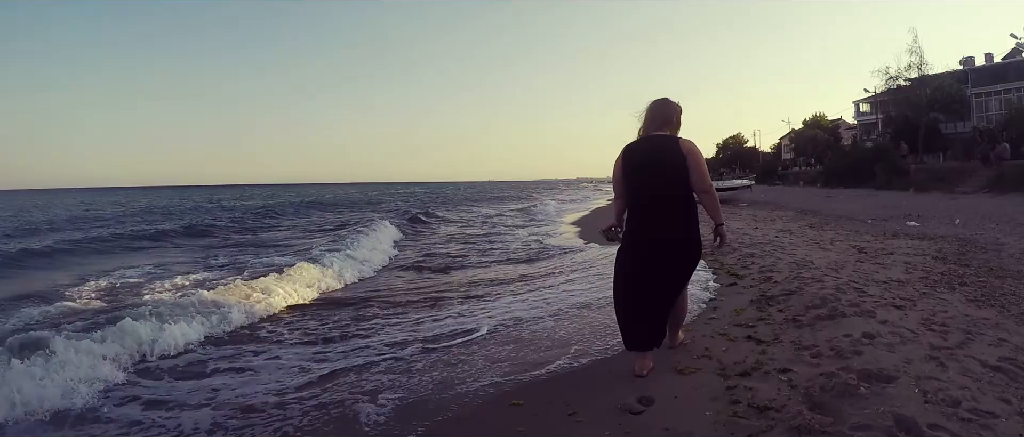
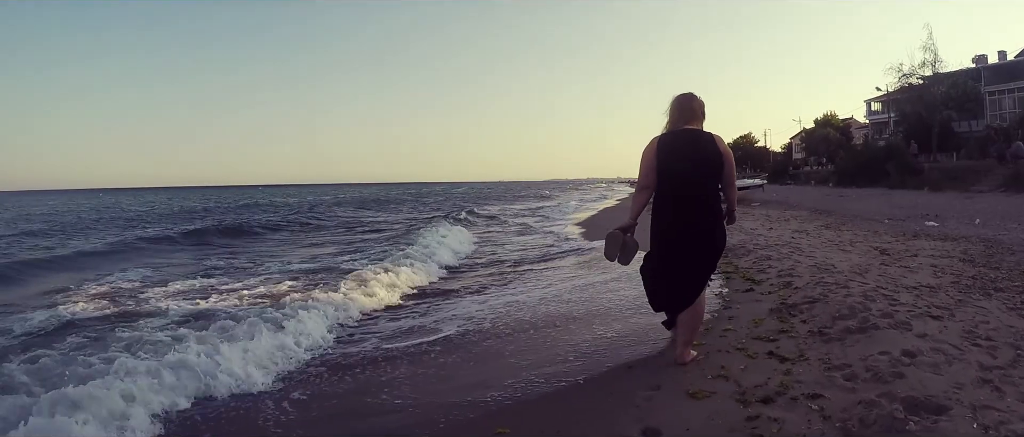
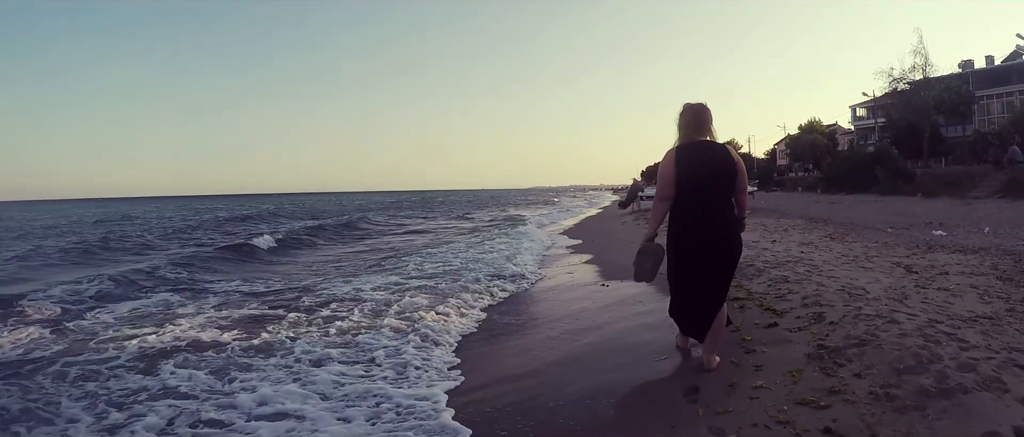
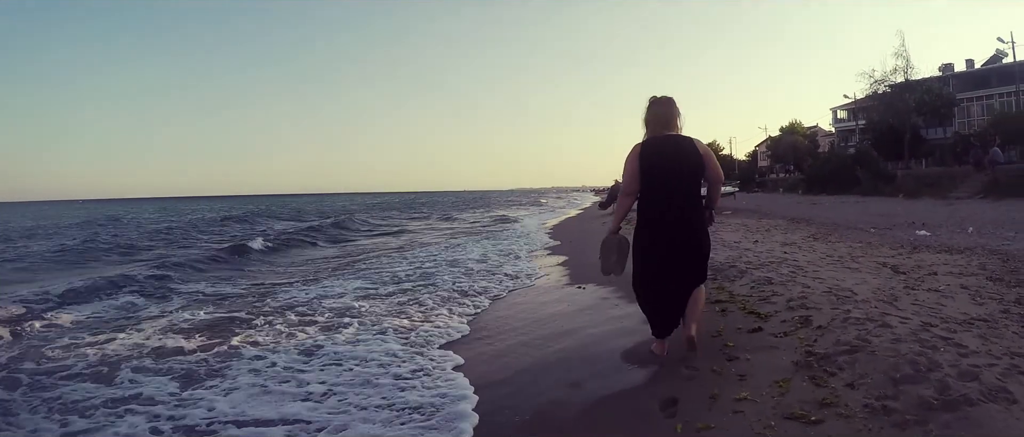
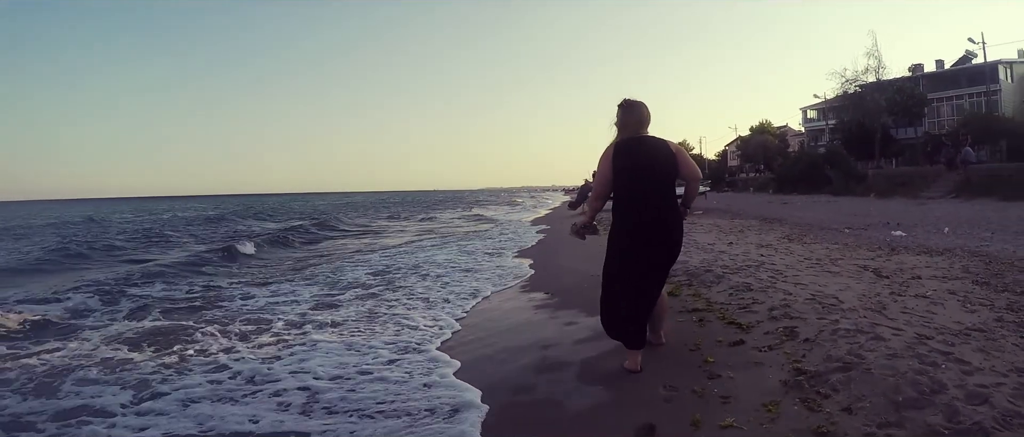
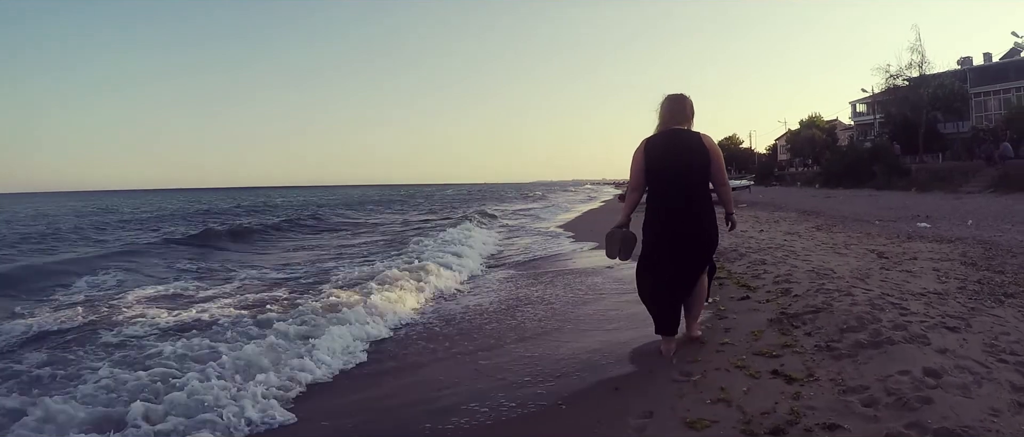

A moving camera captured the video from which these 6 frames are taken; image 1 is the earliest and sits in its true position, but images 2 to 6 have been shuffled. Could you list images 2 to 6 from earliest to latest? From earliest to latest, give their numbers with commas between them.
2, 6, 3, 4, 5
